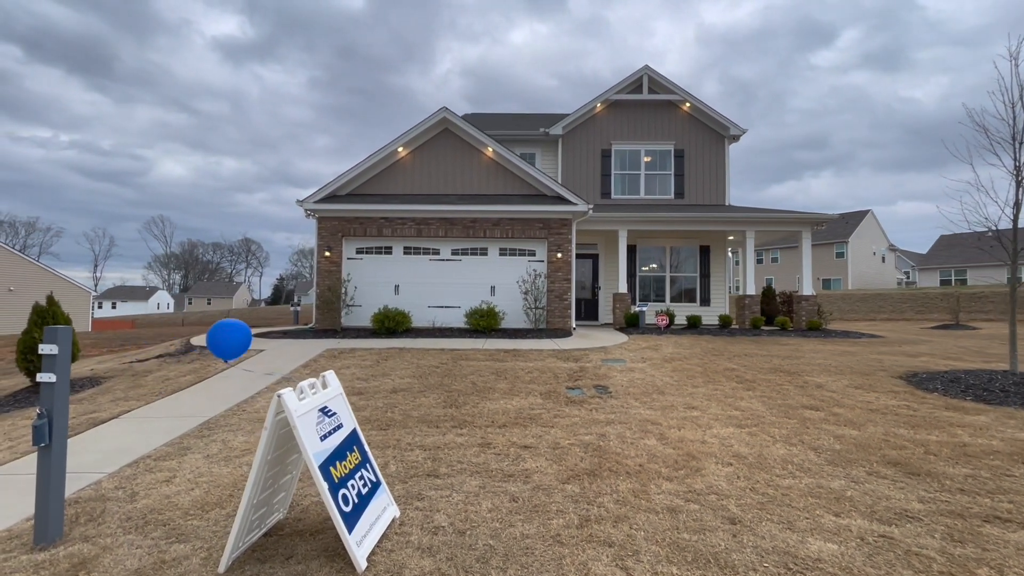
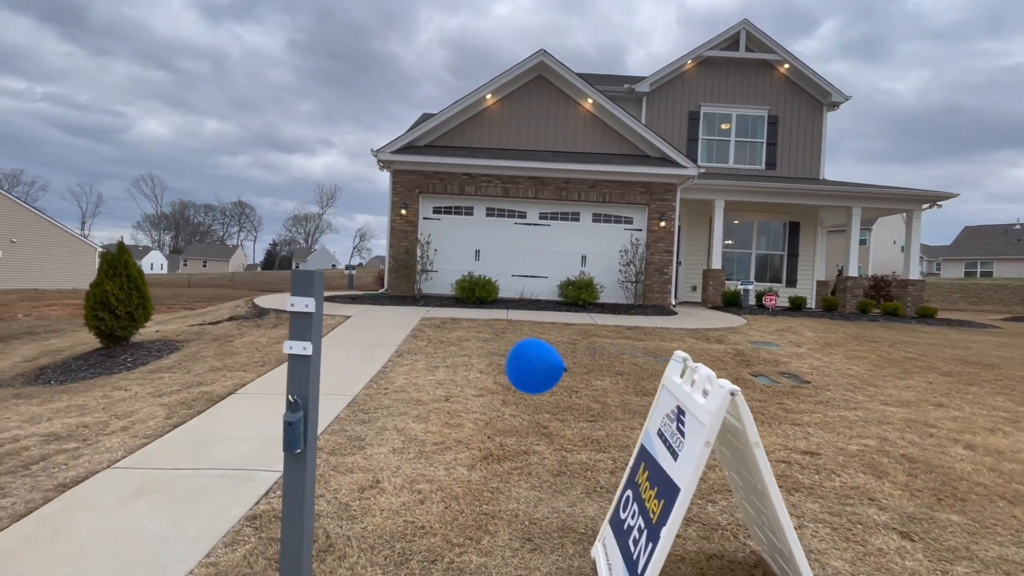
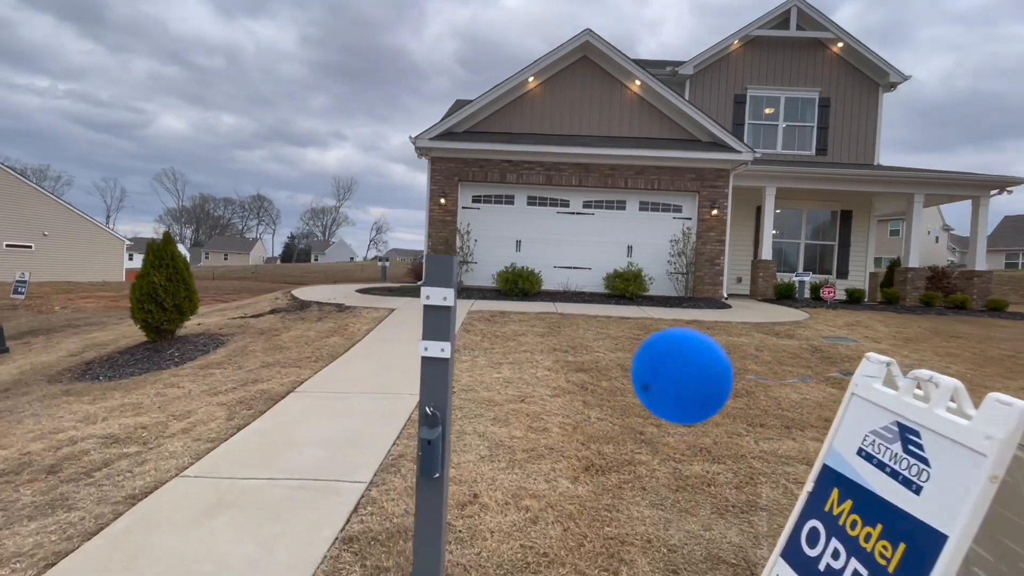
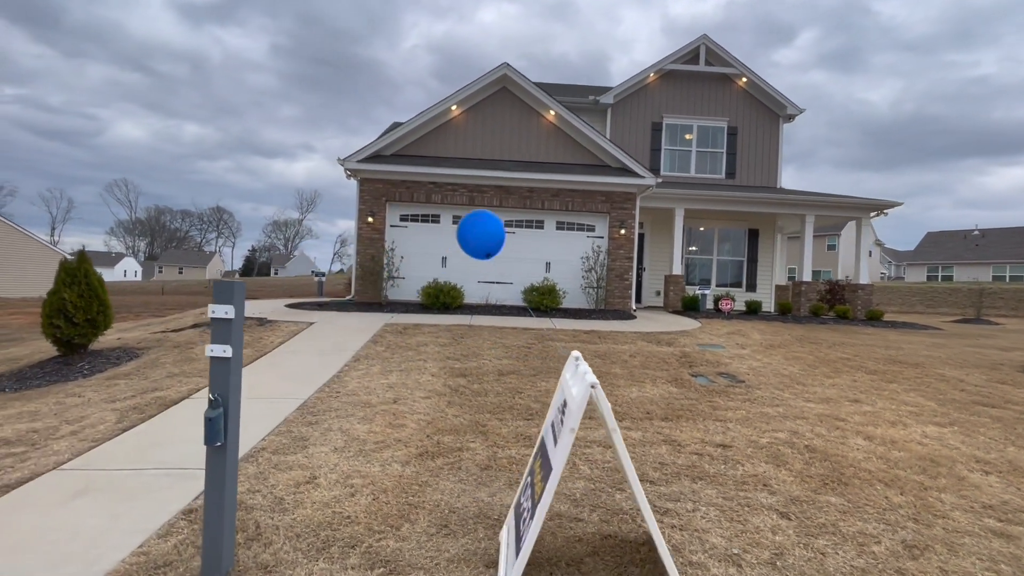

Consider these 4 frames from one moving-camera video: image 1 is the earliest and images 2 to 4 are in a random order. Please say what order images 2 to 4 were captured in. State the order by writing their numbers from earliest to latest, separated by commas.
4, 2, 3
